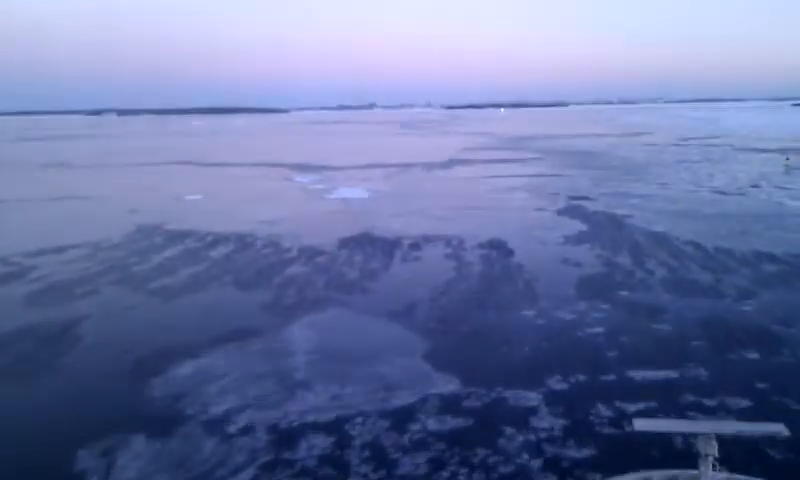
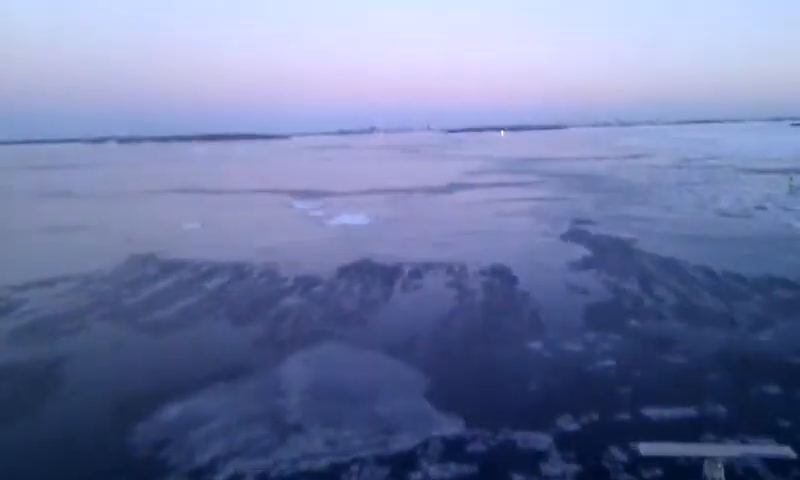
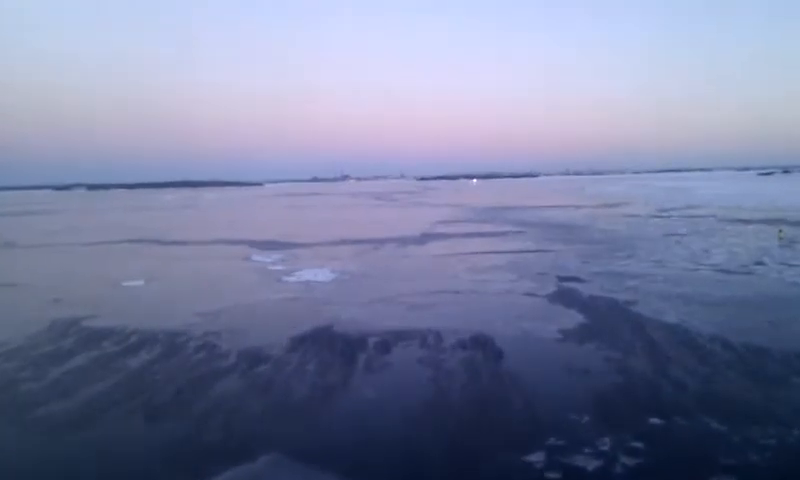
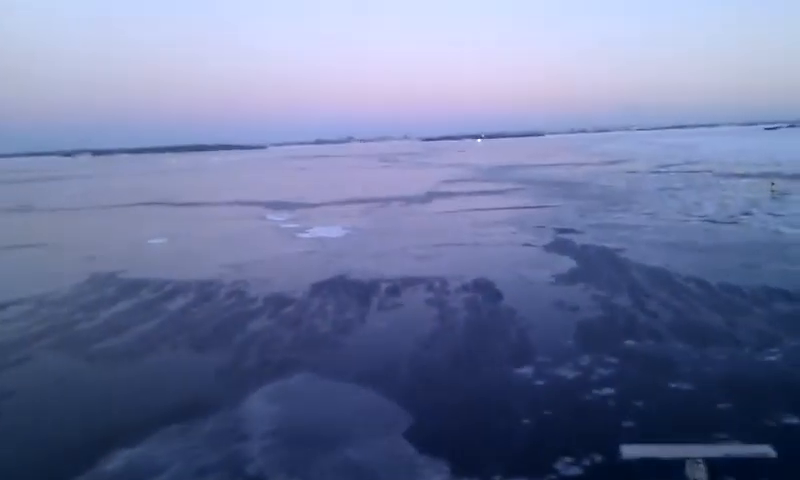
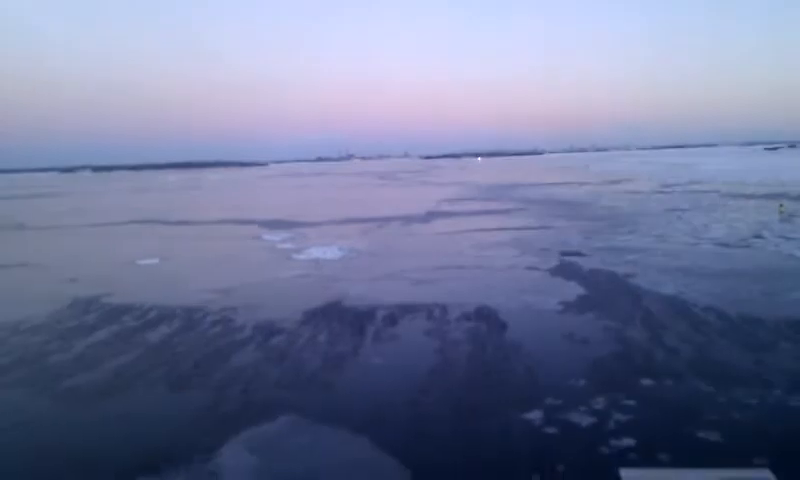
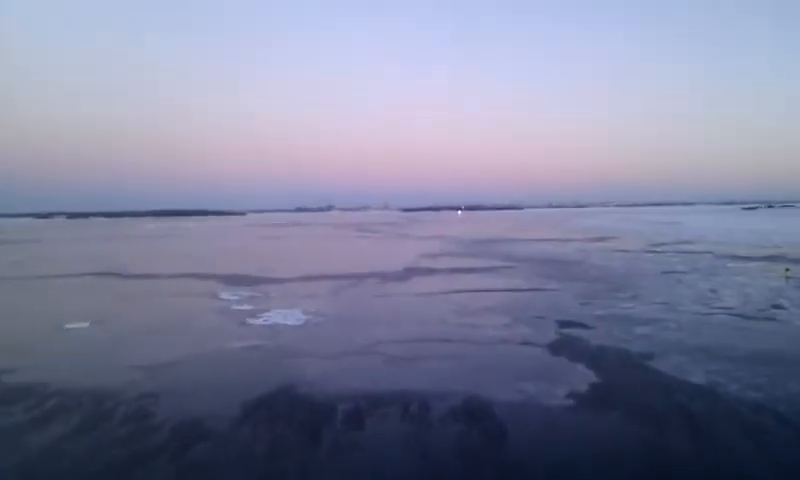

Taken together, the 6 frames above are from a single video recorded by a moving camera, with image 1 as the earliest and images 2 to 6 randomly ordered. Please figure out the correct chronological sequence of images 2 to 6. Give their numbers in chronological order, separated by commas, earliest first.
2, 4, 5, 3, 6
